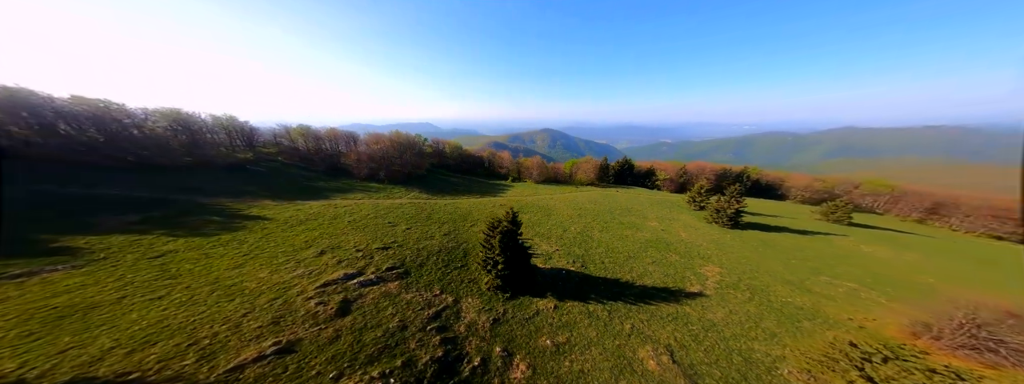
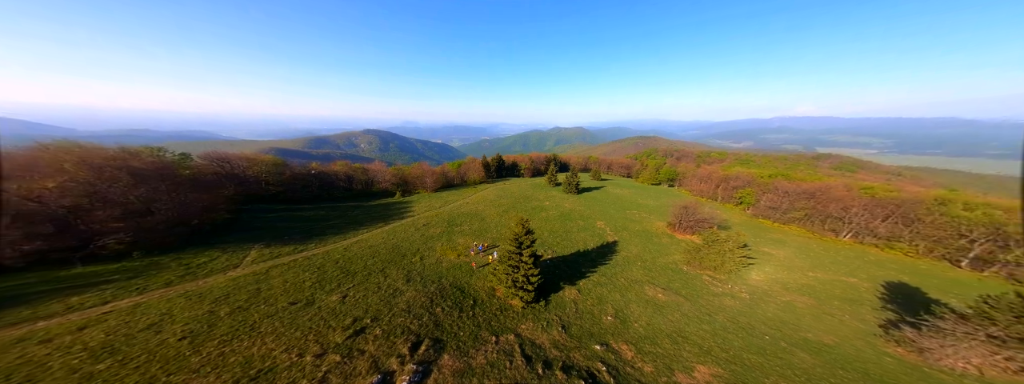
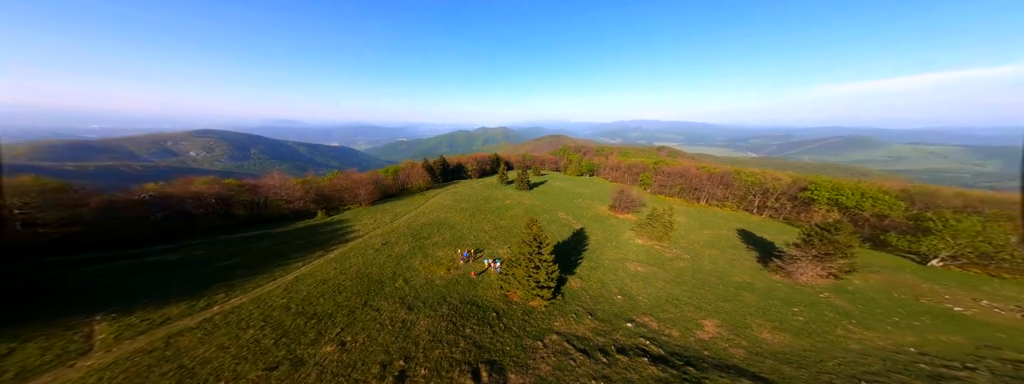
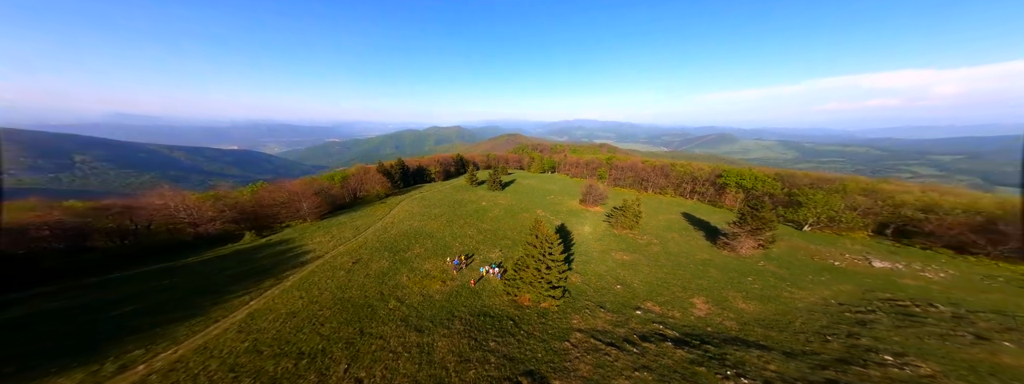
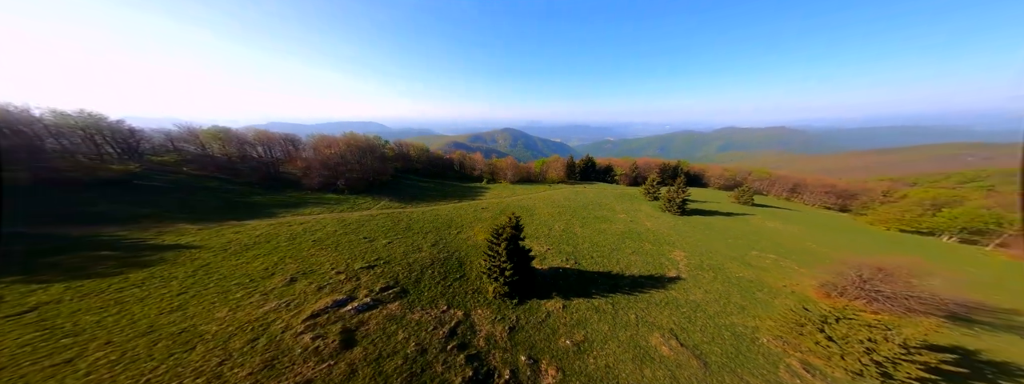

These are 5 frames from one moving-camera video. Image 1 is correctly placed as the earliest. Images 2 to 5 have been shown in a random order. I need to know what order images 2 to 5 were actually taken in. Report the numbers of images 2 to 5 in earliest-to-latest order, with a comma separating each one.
5, 2, 3, 4
